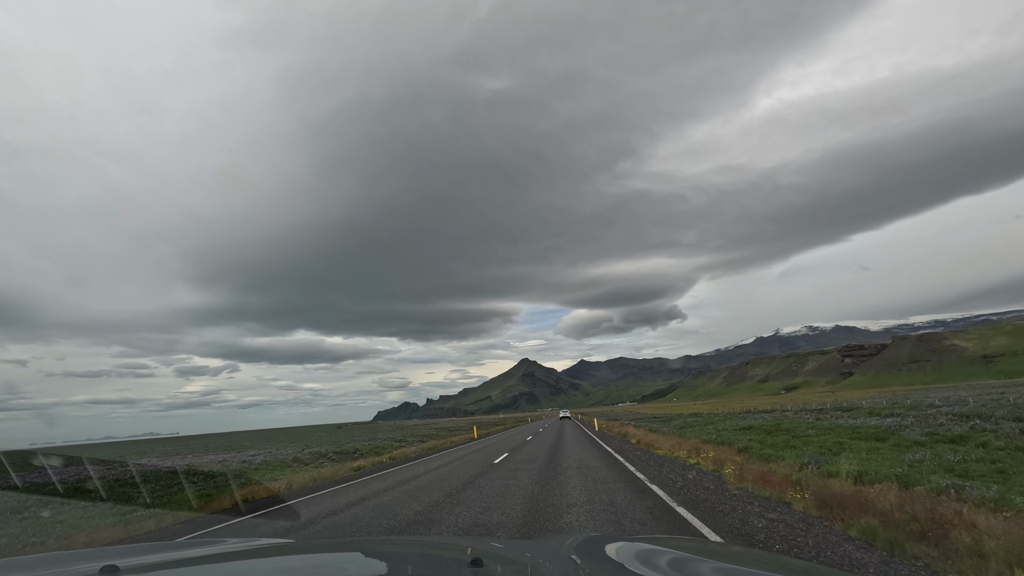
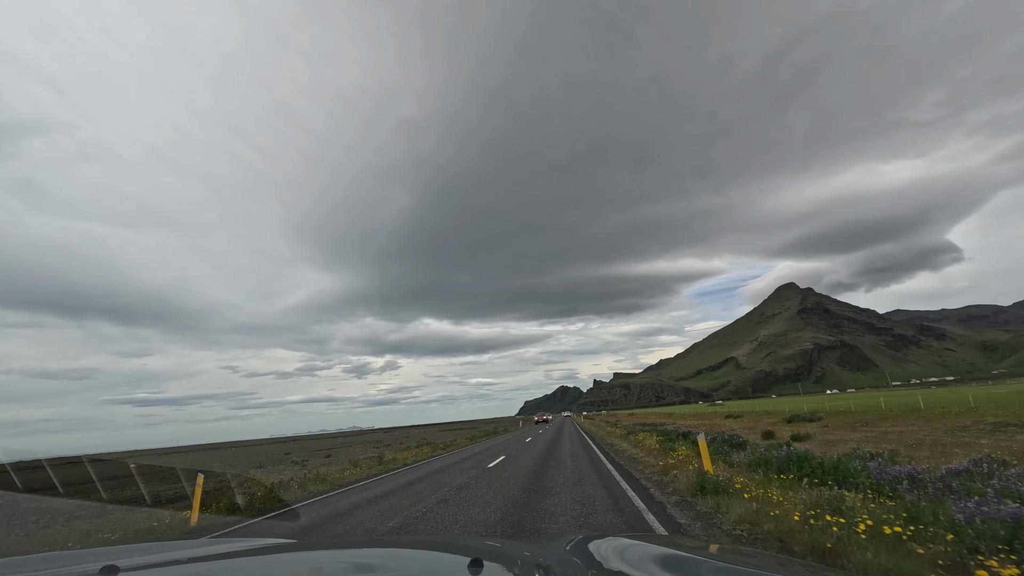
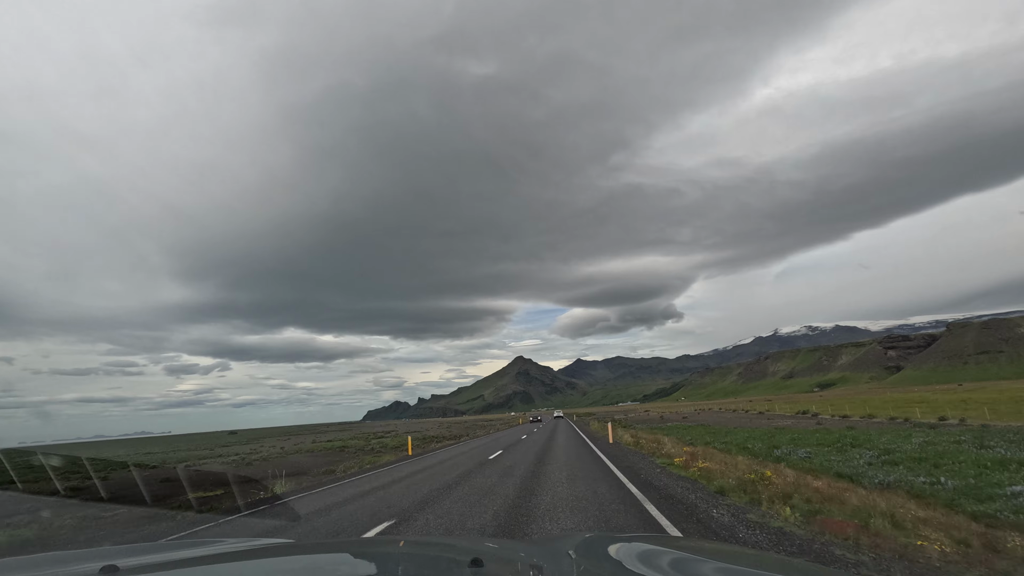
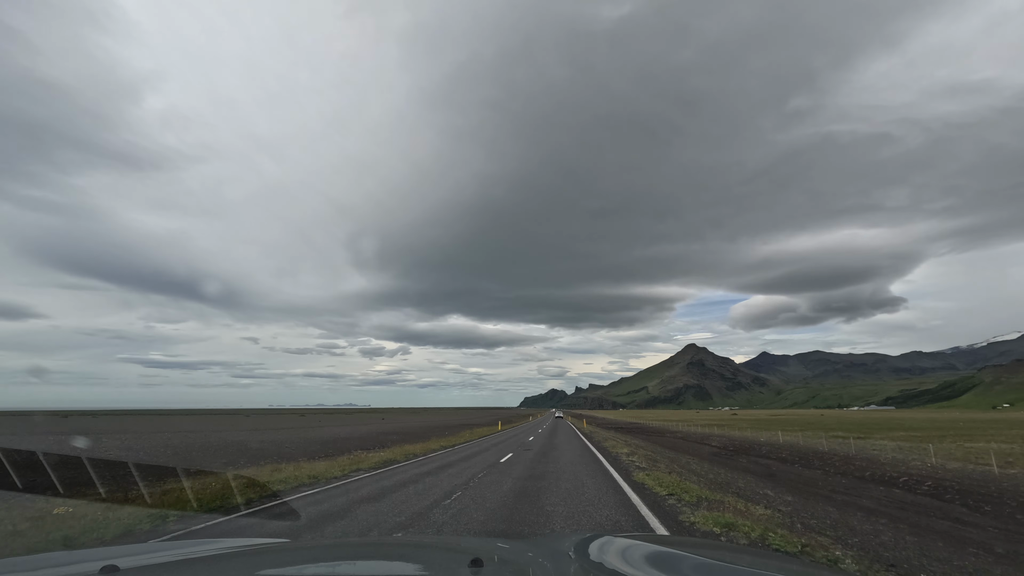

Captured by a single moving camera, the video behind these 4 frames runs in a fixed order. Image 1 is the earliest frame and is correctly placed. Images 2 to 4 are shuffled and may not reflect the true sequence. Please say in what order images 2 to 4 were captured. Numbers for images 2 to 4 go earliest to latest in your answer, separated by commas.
3, 4, 2
